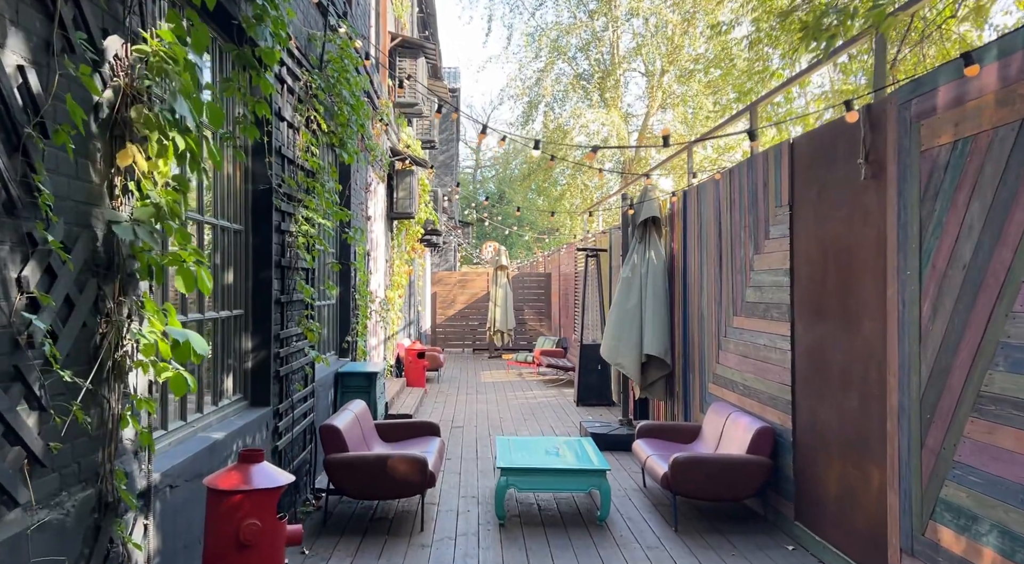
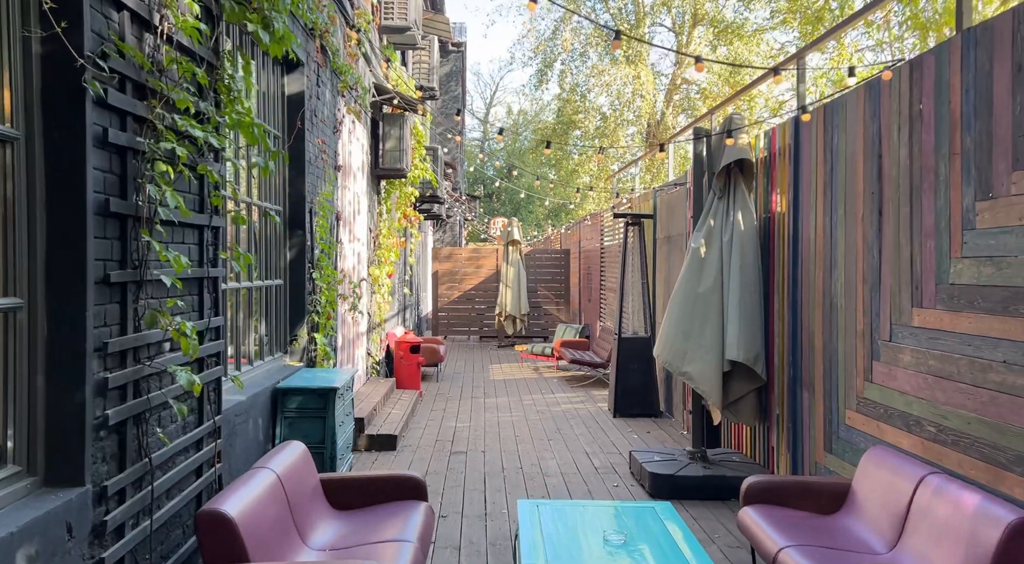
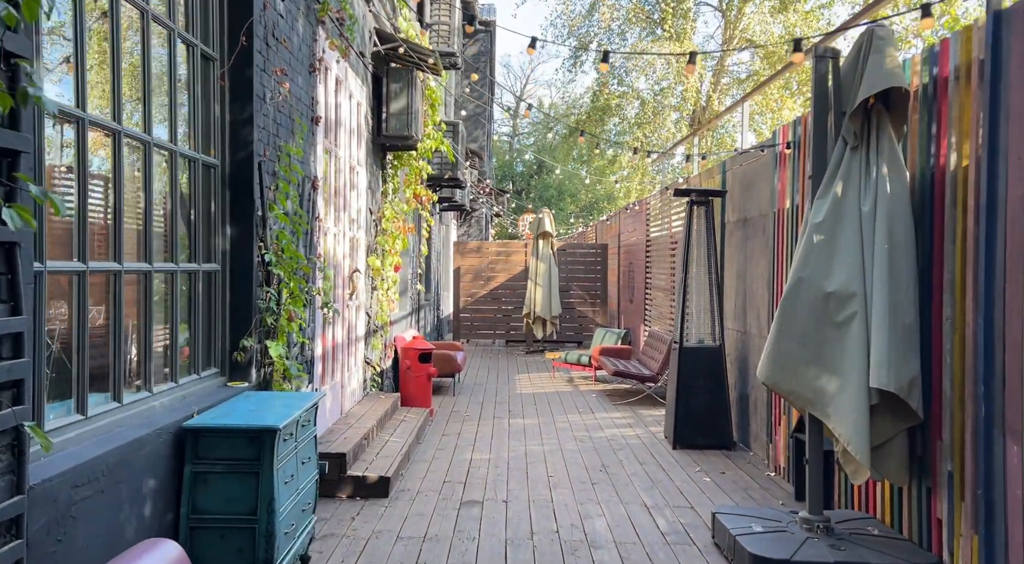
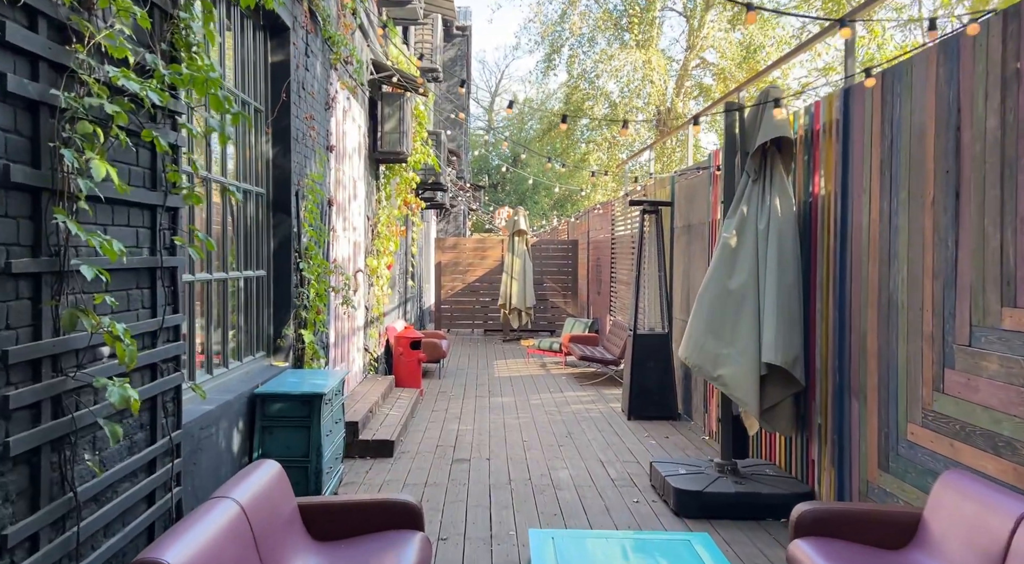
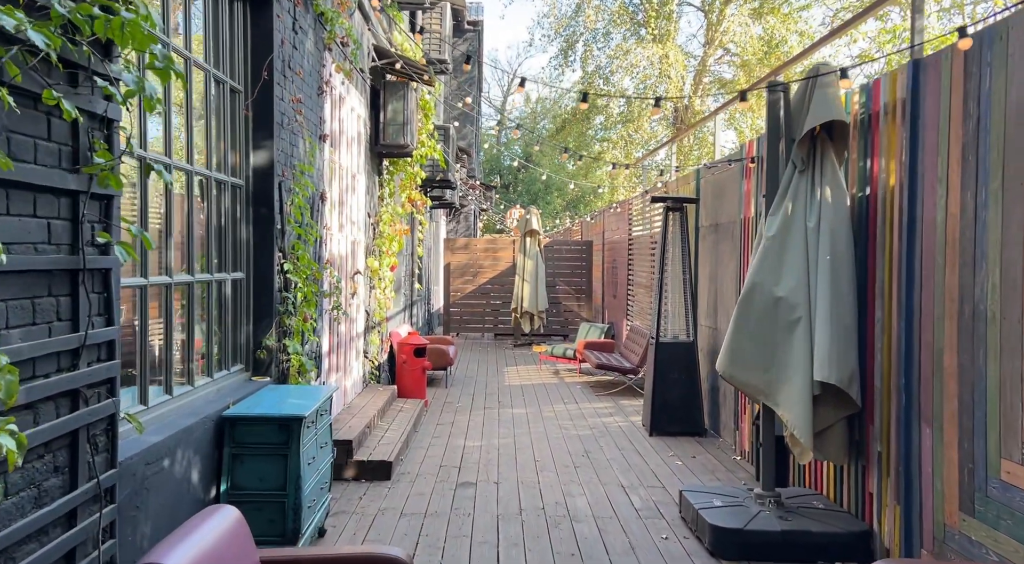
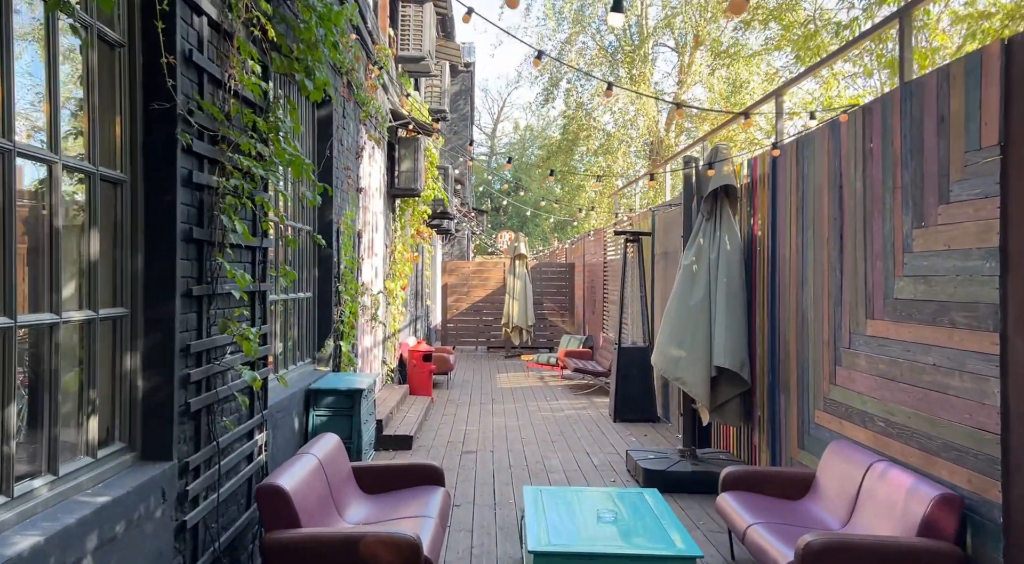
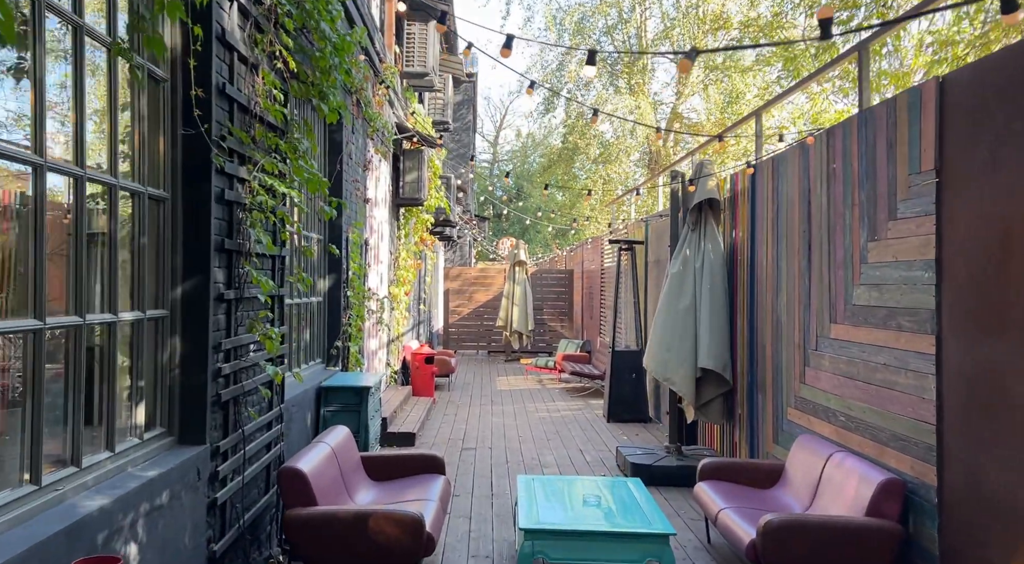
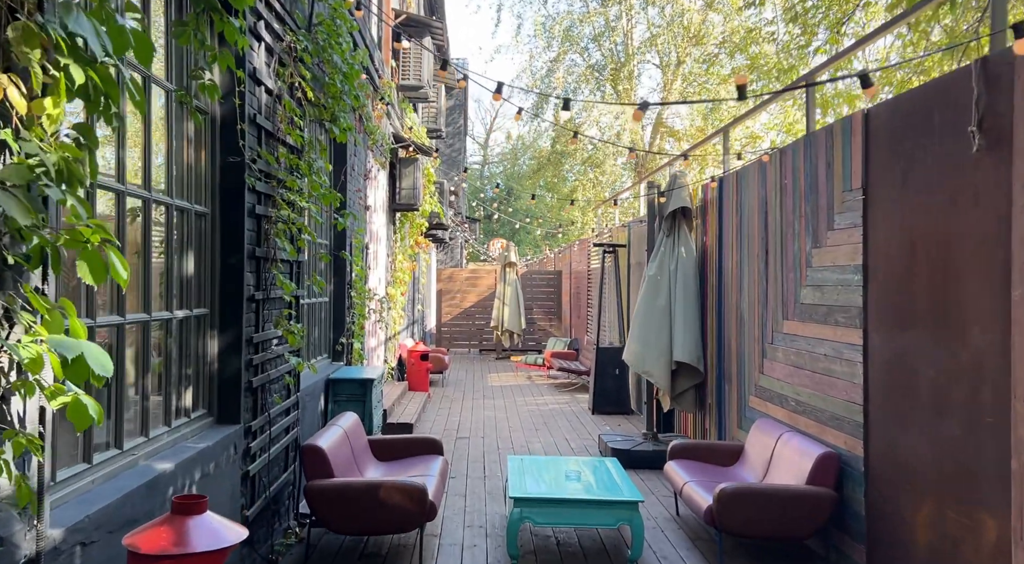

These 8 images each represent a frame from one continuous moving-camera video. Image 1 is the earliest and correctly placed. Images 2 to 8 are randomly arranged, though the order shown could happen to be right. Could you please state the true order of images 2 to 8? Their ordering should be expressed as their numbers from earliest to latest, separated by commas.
8, 7, 6, 2, 4, 5, 3
